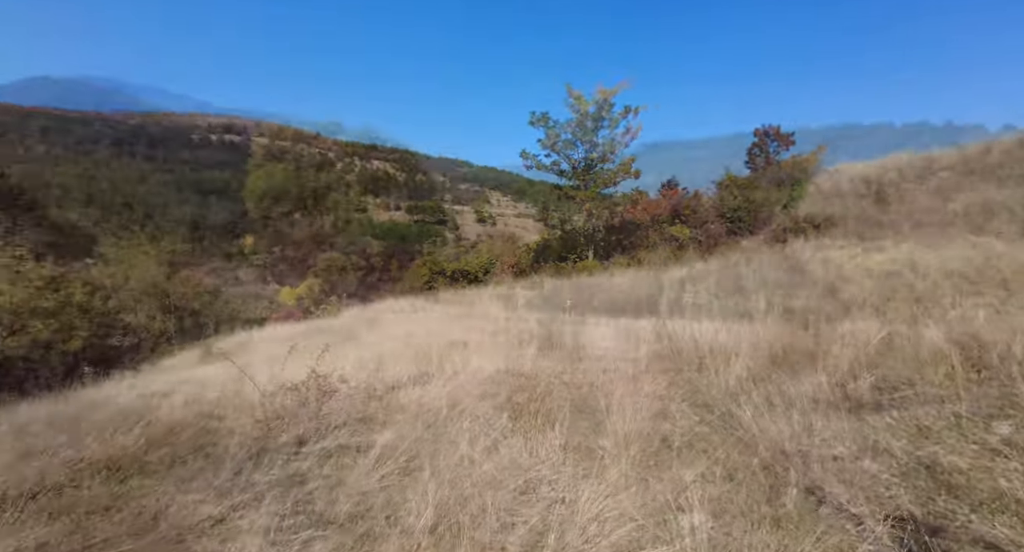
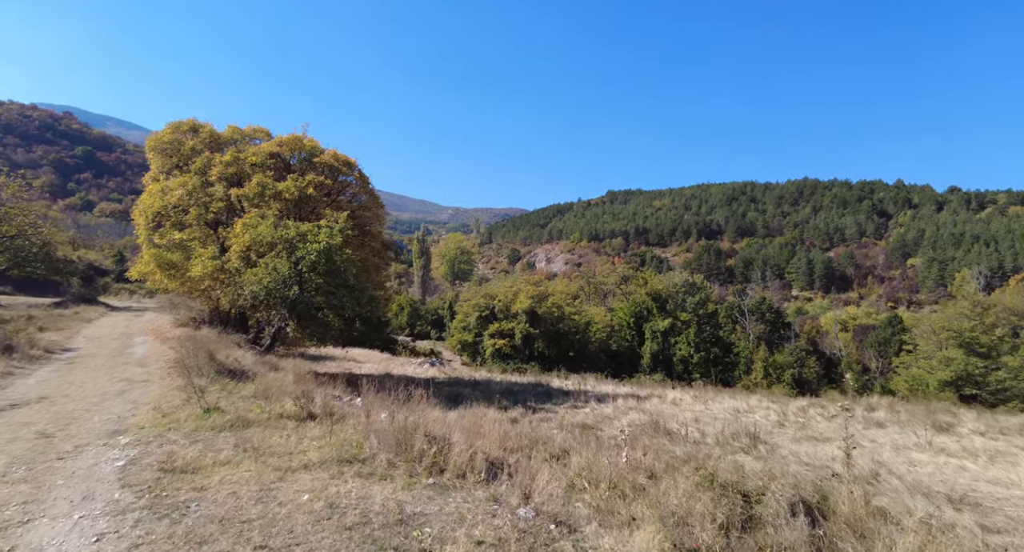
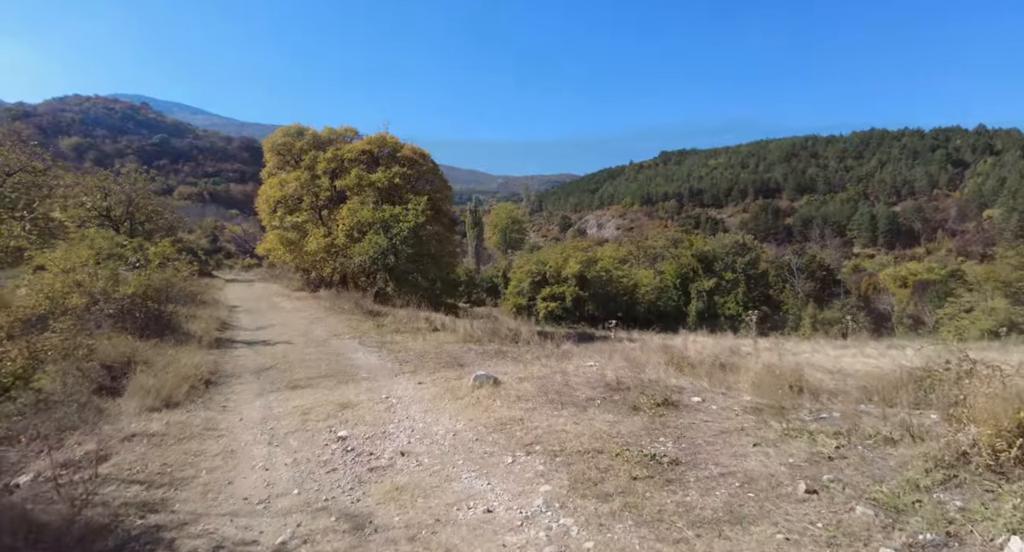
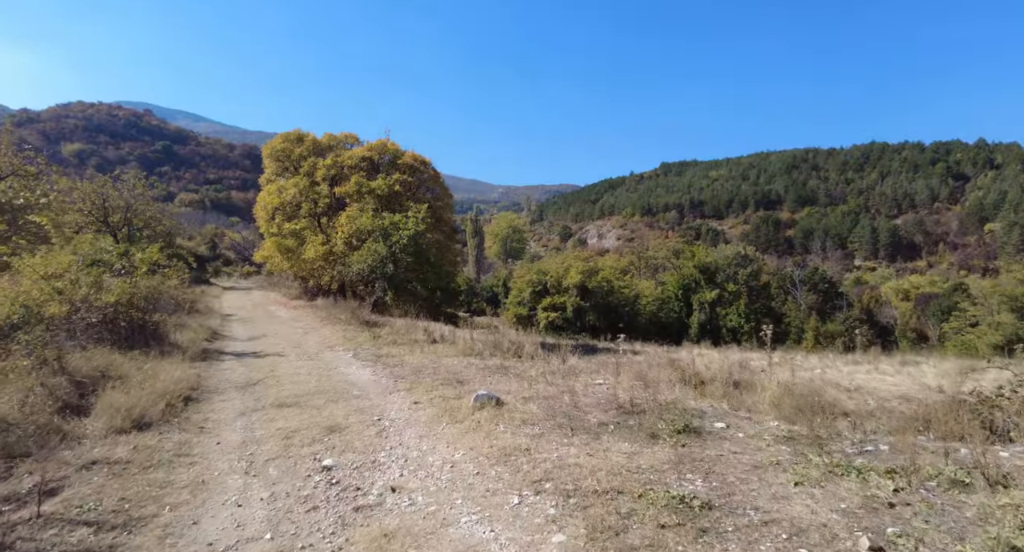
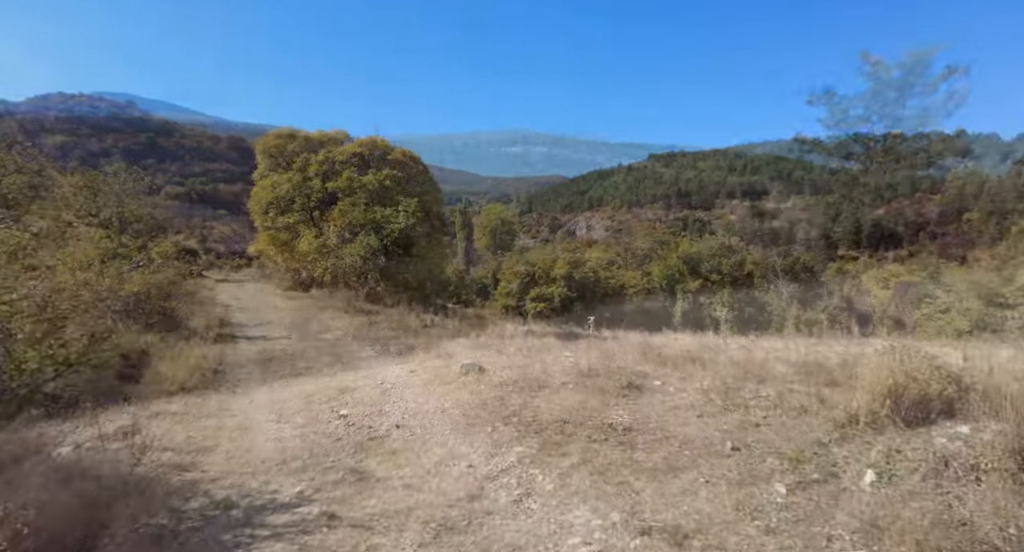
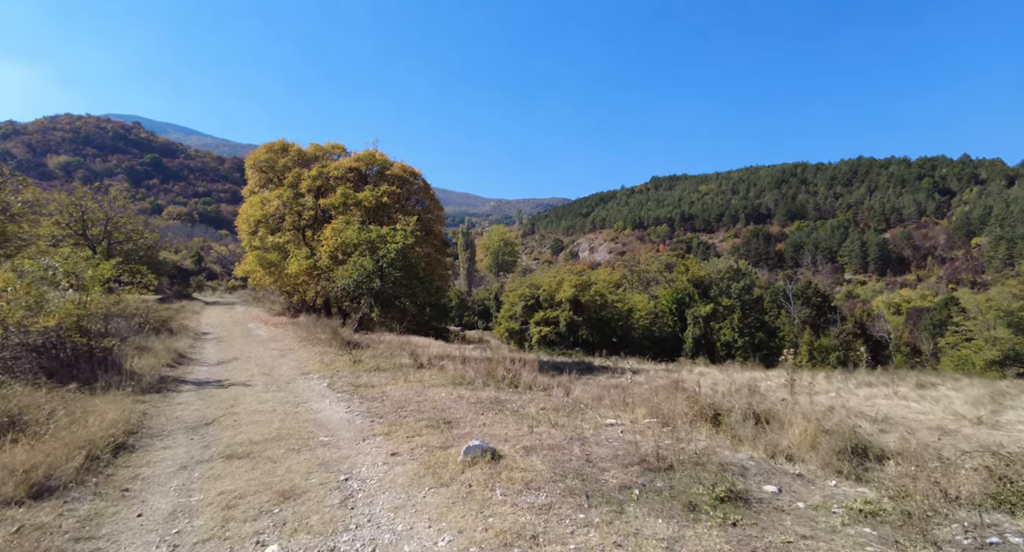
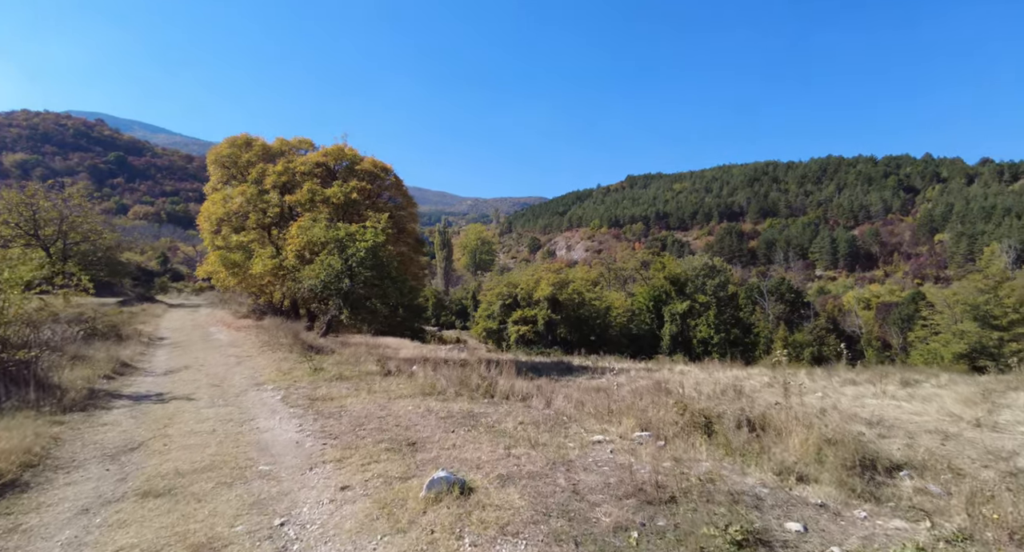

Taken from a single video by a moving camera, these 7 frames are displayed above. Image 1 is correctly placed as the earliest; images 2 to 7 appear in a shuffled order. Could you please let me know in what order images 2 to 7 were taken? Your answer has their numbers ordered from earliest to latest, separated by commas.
5, 3, 4, 6, 7, 2
